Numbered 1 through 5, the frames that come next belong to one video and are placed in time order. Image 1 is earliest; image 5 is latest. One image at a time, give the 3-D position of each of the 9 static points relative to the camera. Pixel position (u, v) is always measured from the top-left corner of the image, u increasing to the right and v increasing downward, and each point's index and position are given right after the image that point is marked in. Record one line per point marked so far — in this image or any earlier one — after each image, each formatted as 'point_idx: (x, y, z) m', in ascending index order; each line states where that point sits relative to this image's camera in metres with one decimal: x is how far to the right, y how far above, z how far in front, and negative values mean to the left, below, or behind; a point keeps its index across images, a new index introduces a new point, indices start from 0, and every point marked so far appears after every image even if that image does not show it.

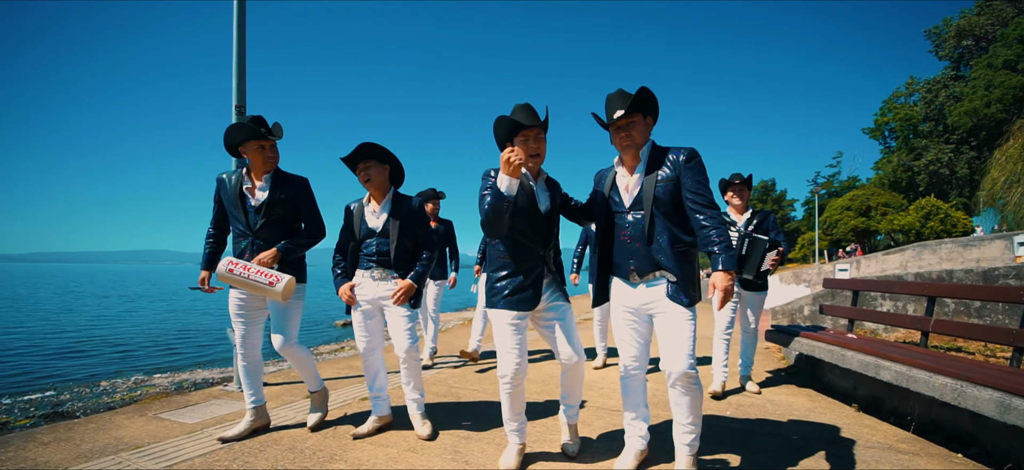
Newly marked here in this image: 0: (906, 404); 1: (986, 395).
0: (+2.7, -1.2, +3.4) m
1: (+2.3, -0.8, +2.4) m
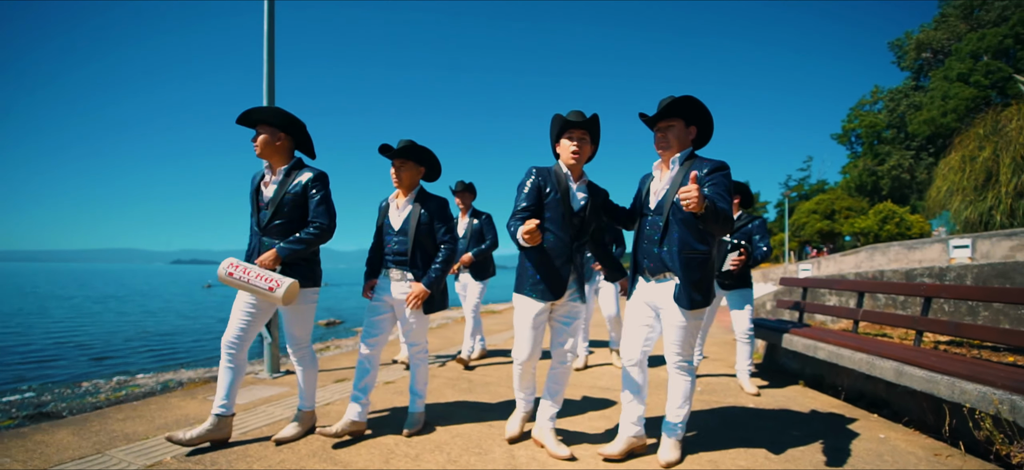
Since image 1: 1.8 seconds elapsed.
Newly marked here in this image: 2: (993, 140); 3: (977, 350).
0: (+2.8, -1.2, +4.1) m
1: (+2.5, -0.9, +3.1) m
2: (+10.3, +2.1, +10.2) m
3: (+4.0, -1.0, +4.2) m
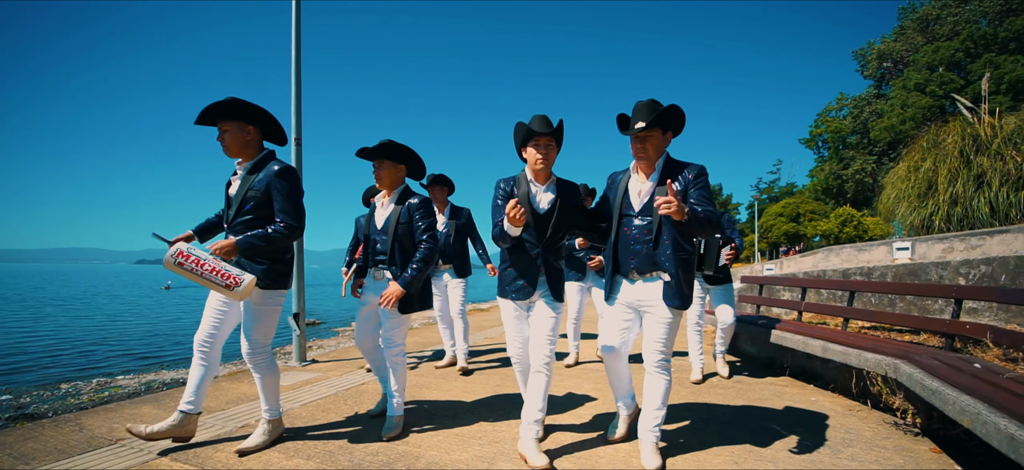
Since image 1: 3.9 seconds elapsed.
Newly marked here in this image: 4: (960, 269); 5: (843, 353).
0: (+2.8, -1.3, +5.0) m
1: (+2.6, -0.9, +4.0) m
2: (+10.1, +2.0, +11.4) m
3: (+4.0, -1.0, +5.1) m
4: (+5.2, -0.4, +5.7) m
5: (+2.5, -0.9, +3.6) m
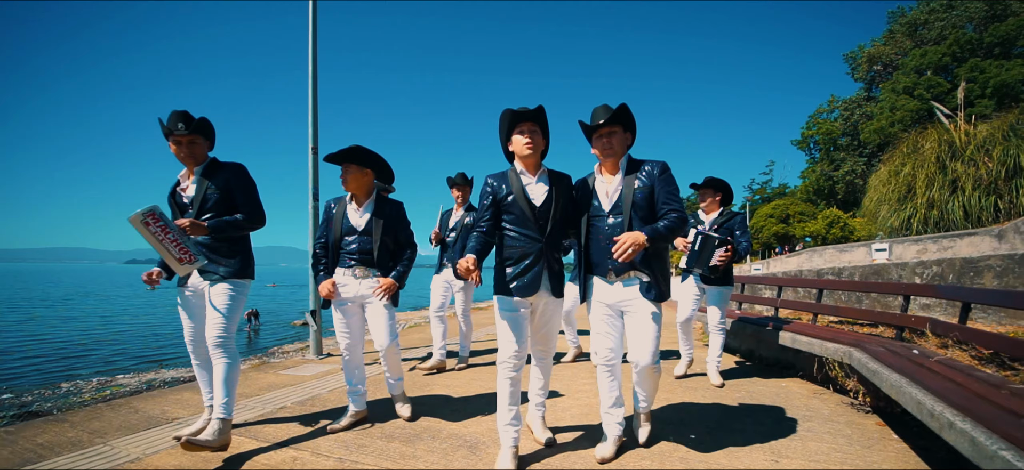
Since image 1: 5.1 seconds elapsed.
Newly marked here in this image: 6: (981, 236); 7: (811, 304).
0: (+2.9, -1.3, +5.5) m
1: (+2.6, -1.0, +4.5) m
2: (+10.1, +1.9, +11.9) m
3: (+4.0, -1.0, +5.6) m
4: (+5.3, -0.4, +6.2) m
5: (+2.6, -0.9, +4.1) m
6: (+8.3, 0.0, +8.4) m
7: (+3.2, -0.7, +5.1) m
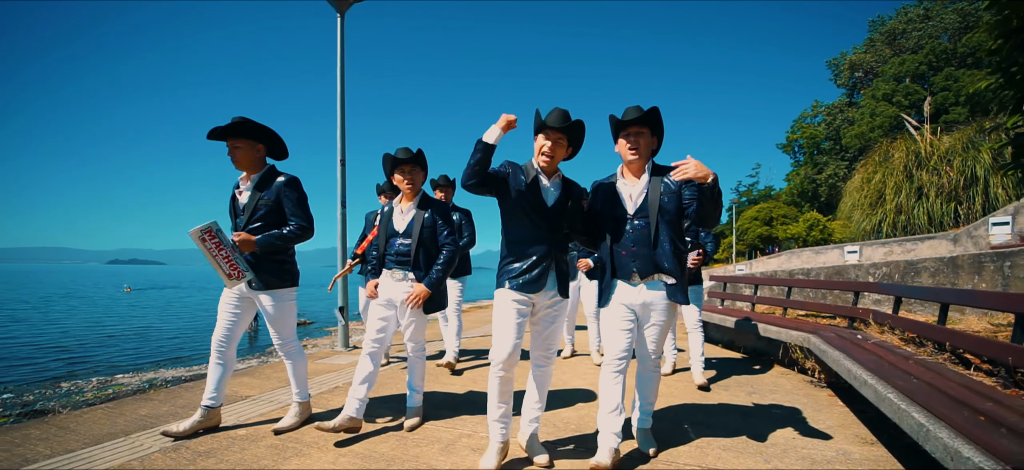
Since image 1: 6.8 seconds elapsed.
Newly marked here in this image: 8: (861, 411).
0: (+3.0, -1.4, +6.3) m
1: (+2.7, -1.0, +5.3) m
2: (+10.1, +1.9, +12.9) m
3: (+4.2, -1.1, +6.4) m
4: (+5.4, -0.5, +7.0) m
5: (+2.7, -1.0, +4.9) m
6: (+8.4, -0.1, +9.3) m
7: (+3.4, -0.8, +5.9) m
8: (+2.7, -1.4, +3.7) m
